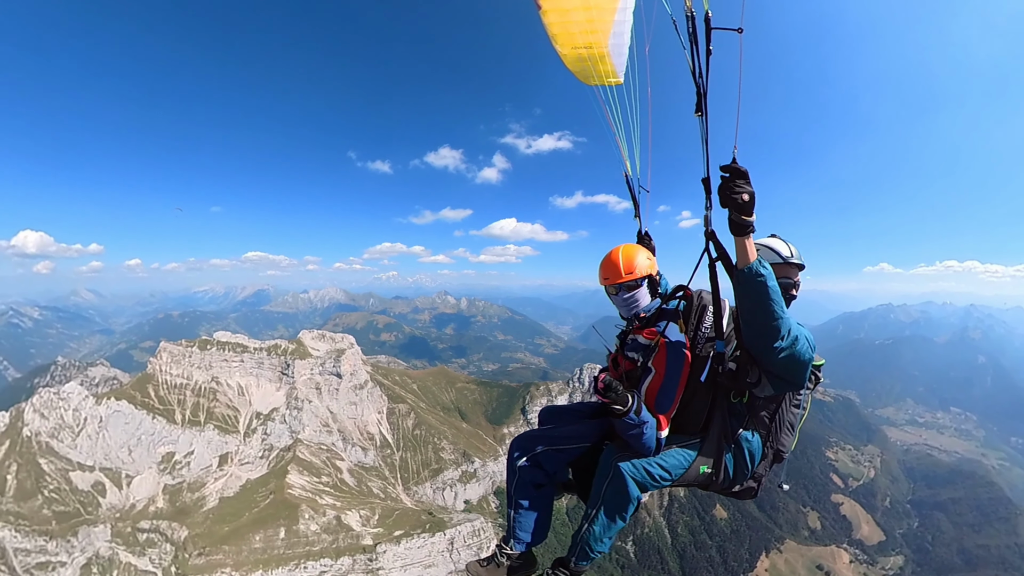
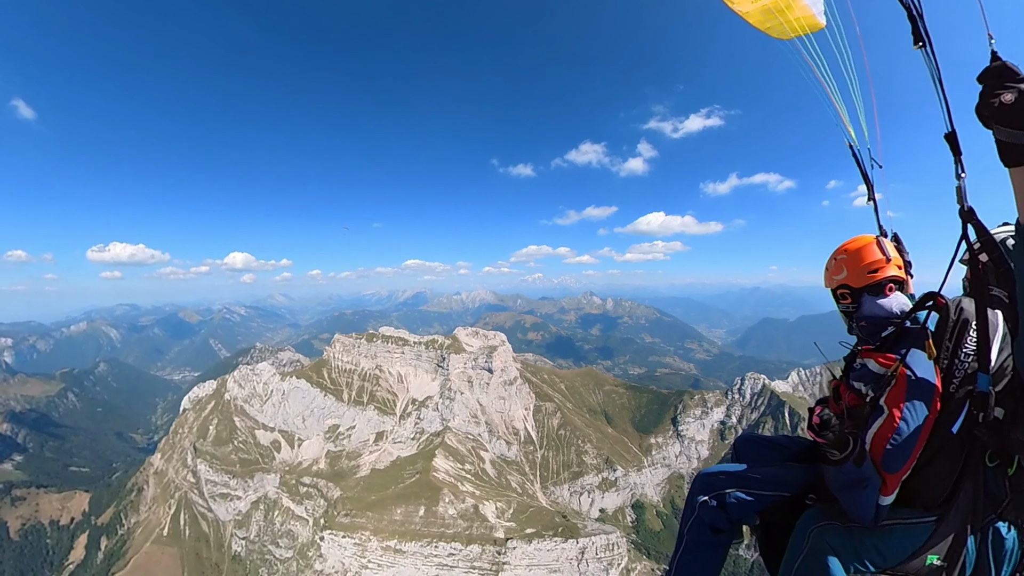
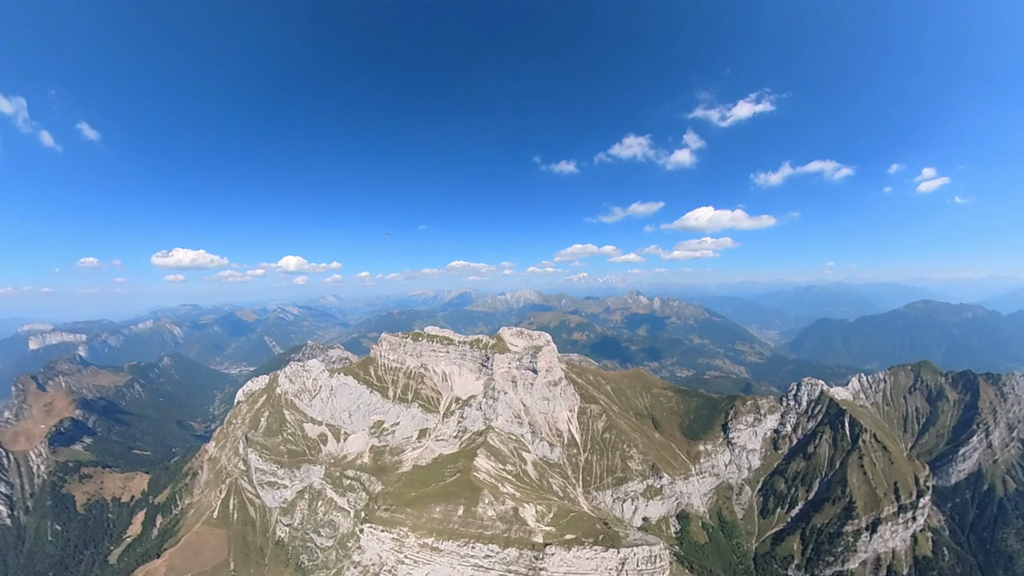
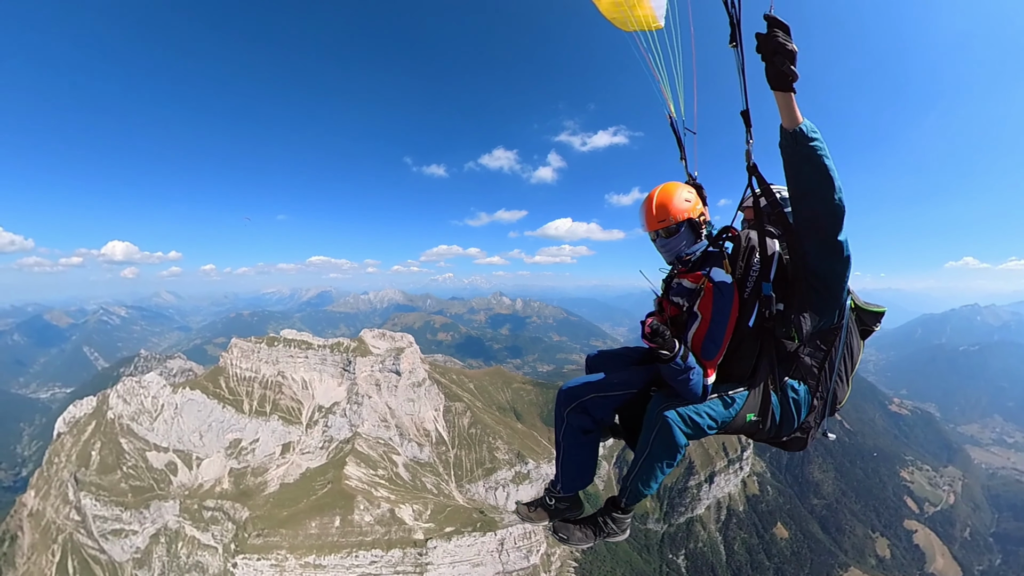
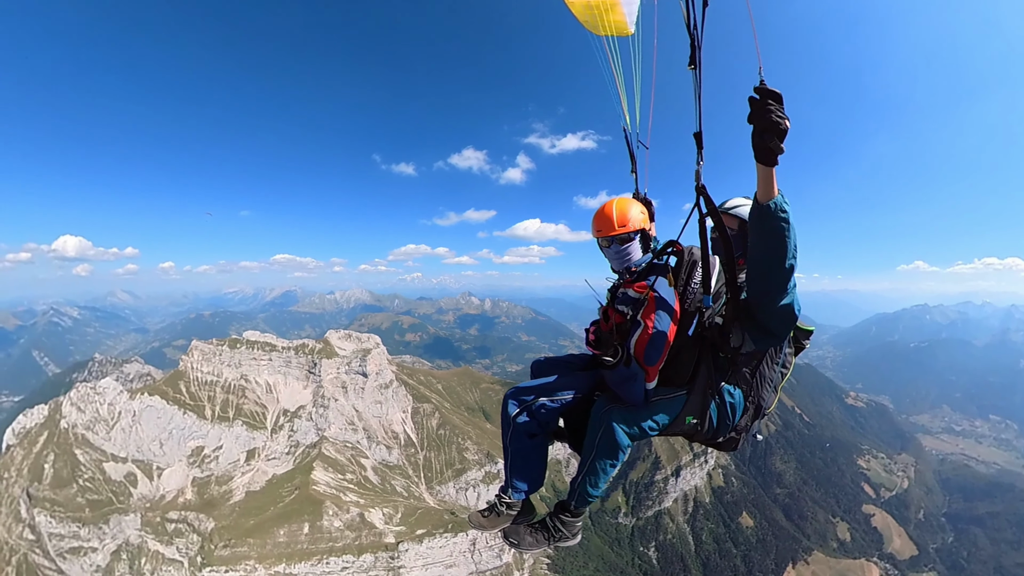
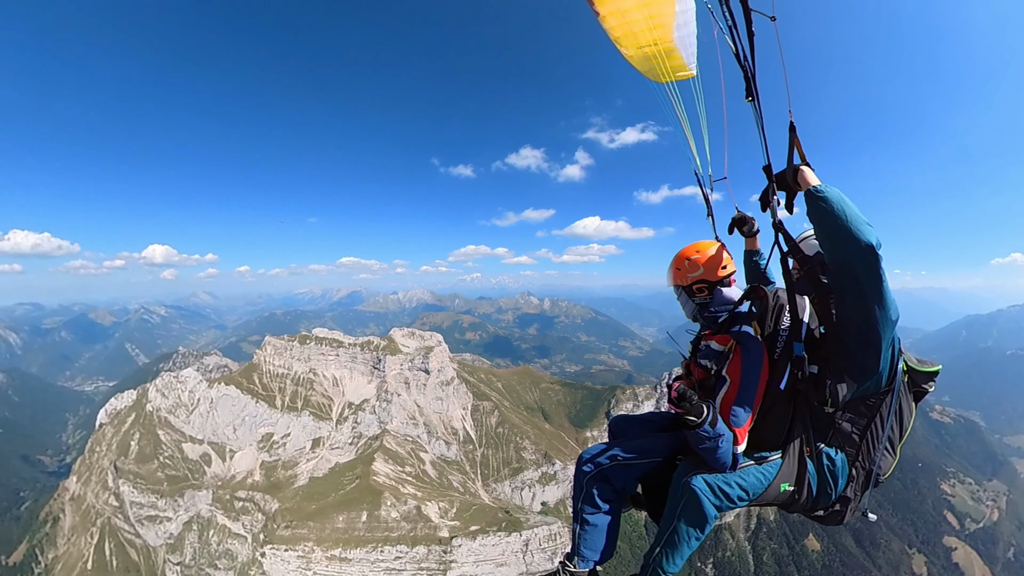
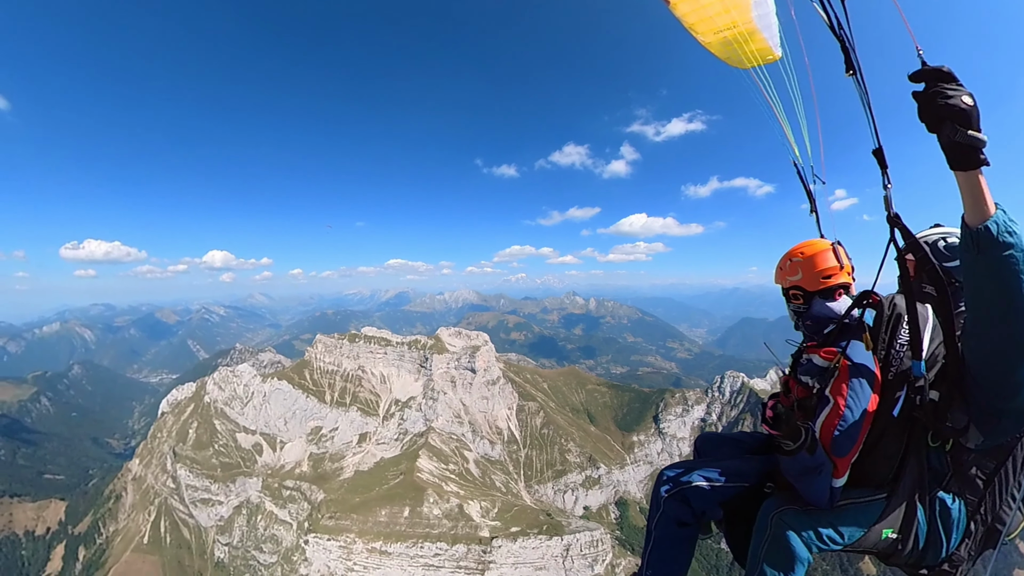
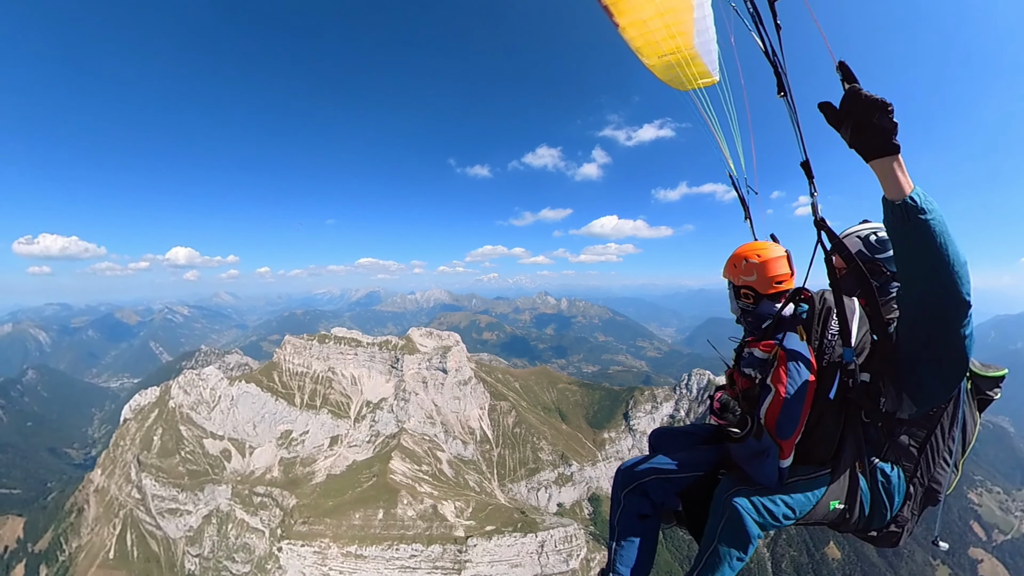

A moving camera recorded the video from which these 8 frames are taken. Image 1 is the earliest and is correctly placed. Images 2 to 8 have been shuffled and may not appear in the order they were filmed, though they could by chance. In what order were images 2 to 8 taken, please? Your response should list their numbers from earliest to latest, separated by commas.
5, 4, 6, 8, 7, 2, 3
